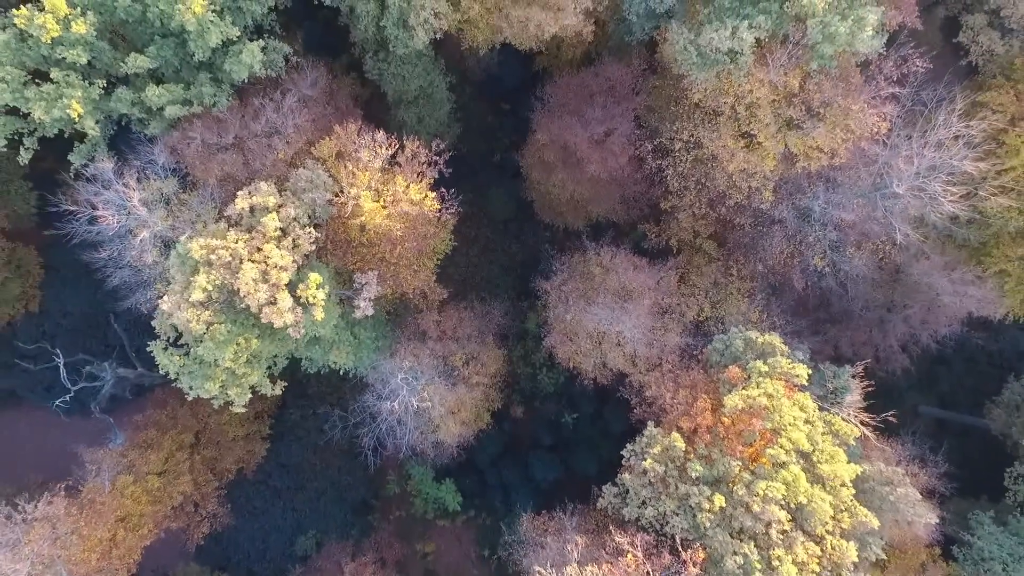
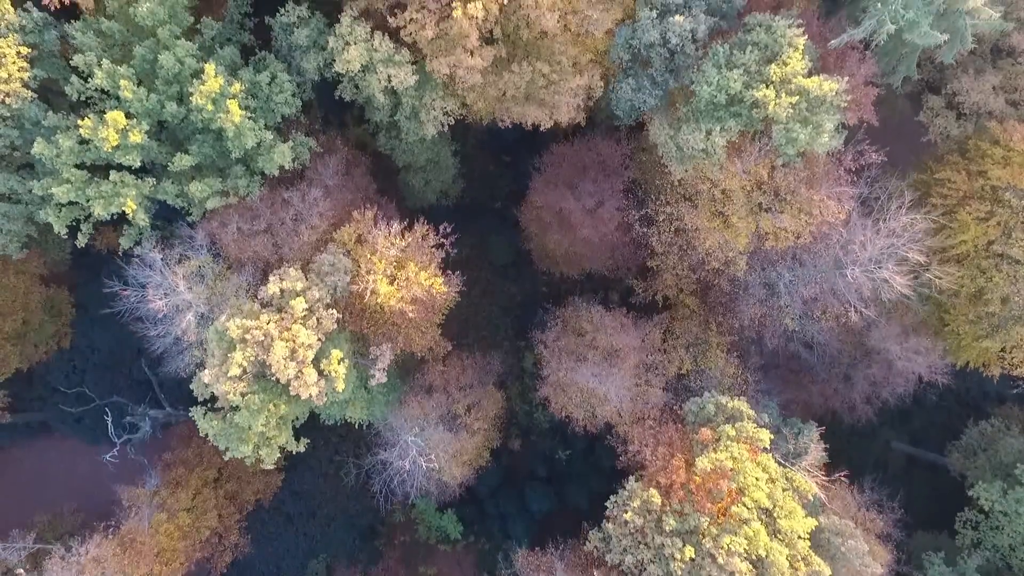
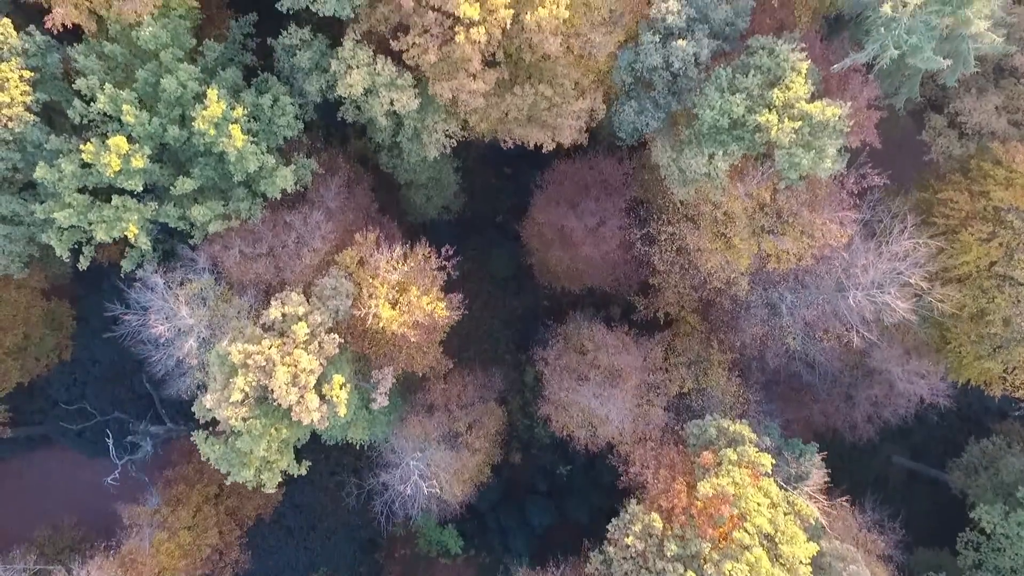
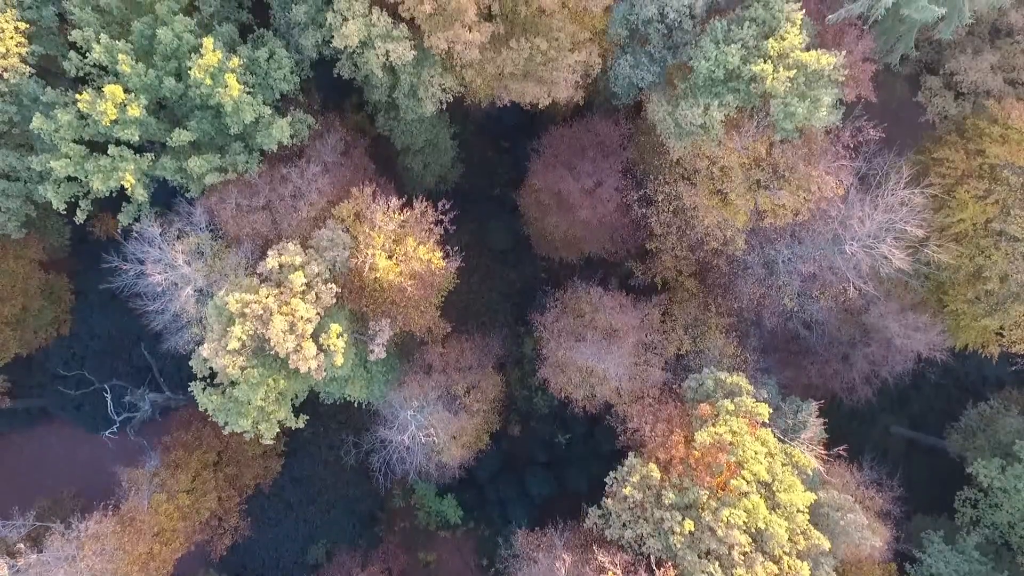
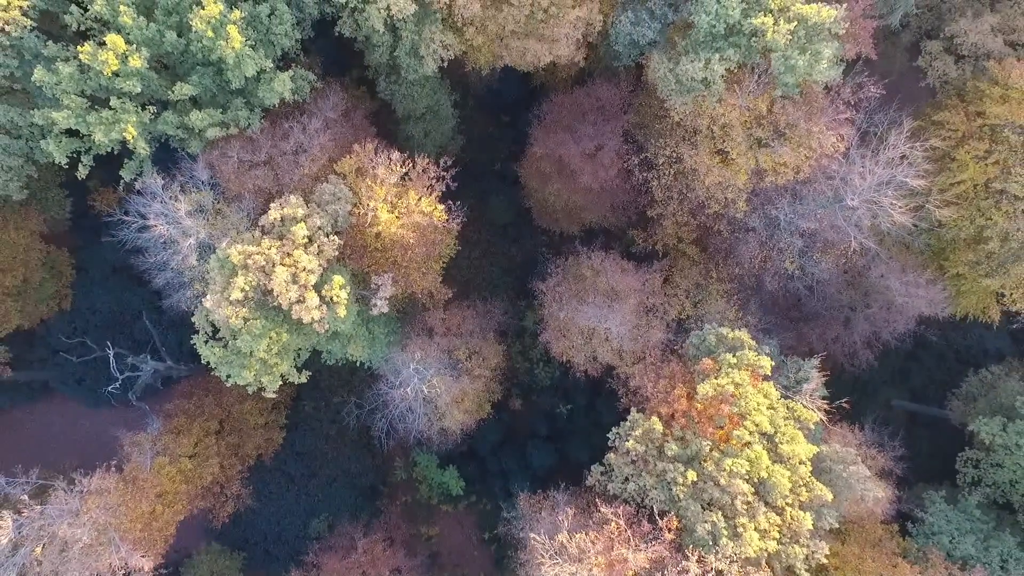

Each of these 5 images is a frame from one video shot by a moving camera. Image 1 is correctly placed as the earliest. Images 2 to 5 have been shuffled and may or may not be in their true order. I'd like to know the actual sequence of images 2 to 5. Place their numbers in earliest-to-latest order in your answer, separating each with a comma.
5, 4, 2, 3
